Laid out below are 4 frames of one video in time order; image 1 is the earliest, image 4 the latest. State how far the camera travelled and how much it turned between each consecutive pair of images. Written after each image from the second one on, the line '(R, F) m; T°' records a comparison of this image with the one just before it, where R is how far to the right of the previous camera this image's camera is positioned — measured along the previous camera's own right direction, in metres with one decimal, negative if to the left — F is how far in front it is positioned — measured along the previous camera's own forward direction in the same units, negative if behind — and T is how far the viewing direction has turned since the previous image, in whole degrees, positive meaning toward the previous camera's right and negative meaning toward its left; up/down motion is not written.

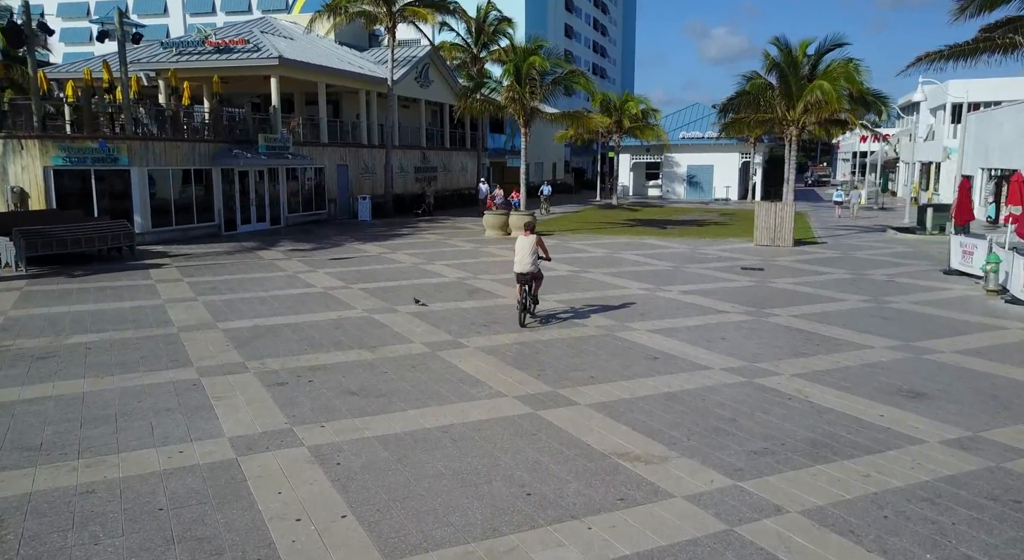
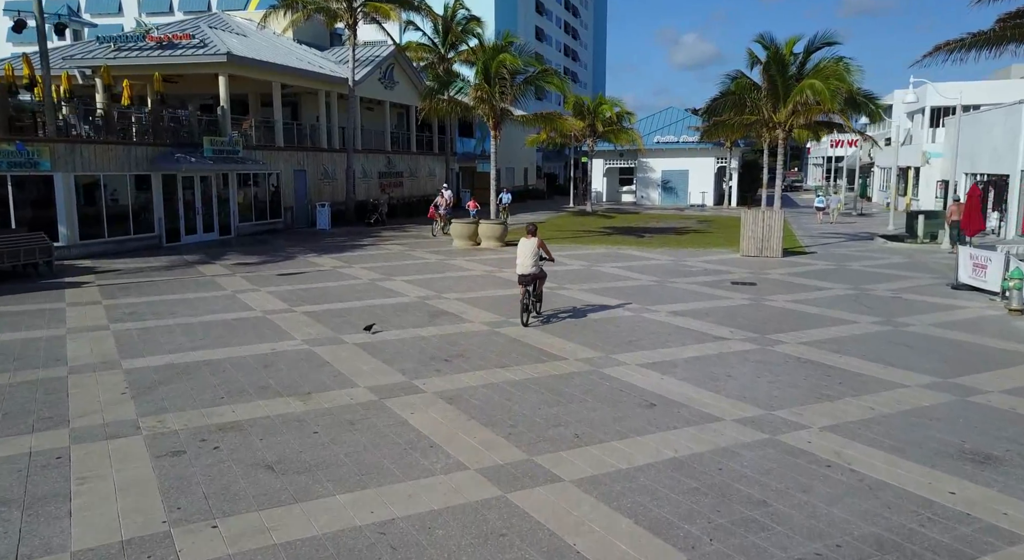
(+0.1, +1.8) m; +2°
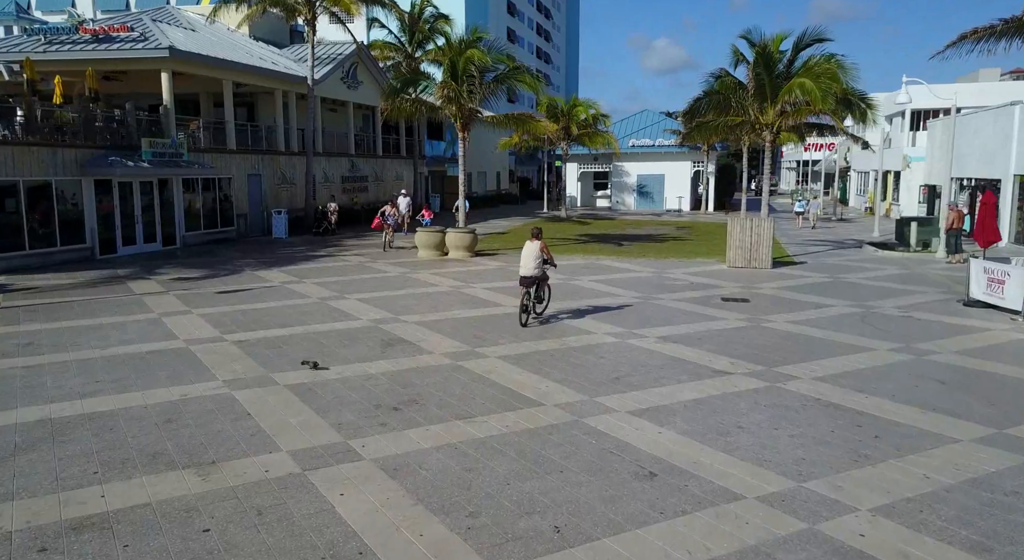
(+0.1, +1.8) m; +2°
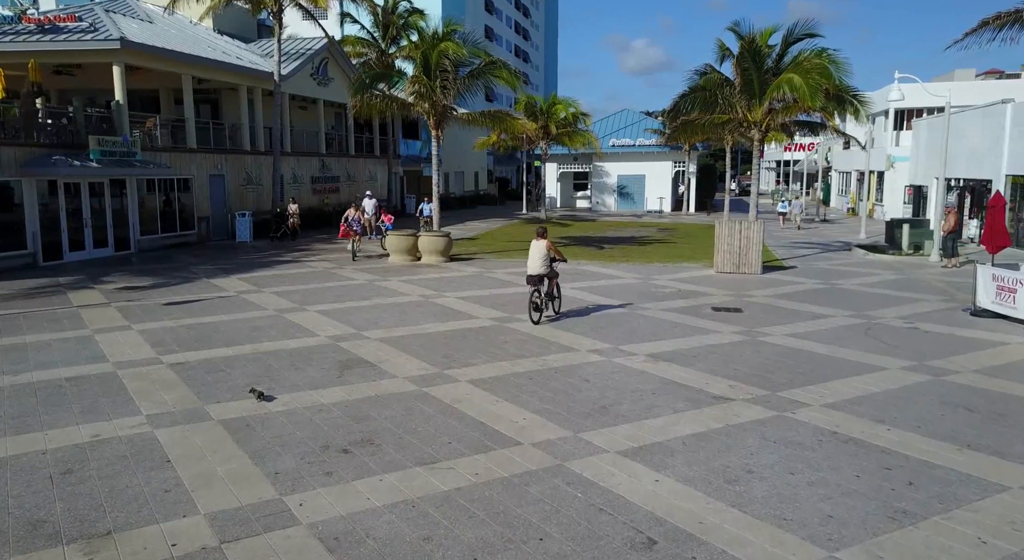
(+0.1, +1.2) m; +2°
